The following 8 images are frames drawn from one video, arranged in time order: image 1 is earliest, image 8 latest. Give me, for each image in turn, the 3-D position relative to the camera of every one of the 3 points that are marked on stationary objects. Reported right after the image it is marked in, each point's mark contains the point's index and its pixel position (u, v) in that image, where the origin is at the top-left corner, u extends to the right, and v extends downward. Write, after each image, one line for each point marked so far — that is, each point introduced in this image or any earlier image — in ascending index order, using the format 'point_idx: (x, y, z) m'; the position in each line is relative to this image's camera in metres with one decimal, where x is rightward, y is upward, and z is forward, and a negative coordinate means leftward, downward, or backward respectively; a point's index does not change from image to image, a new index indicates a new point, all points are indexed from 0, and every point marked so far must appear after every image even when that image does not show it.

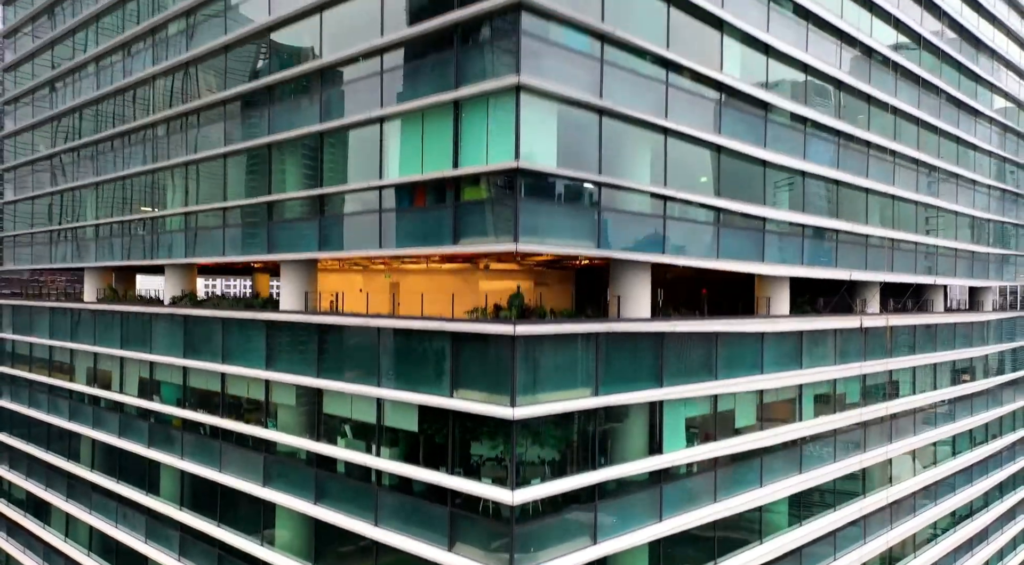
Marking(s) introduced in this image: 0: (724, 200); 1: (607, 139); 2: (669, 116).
0: (+5.1, +2.0, +19.3) m
1: (+1.9, +2.9, +16.3) m
2: (+3.4, +3.6, +17.6) m
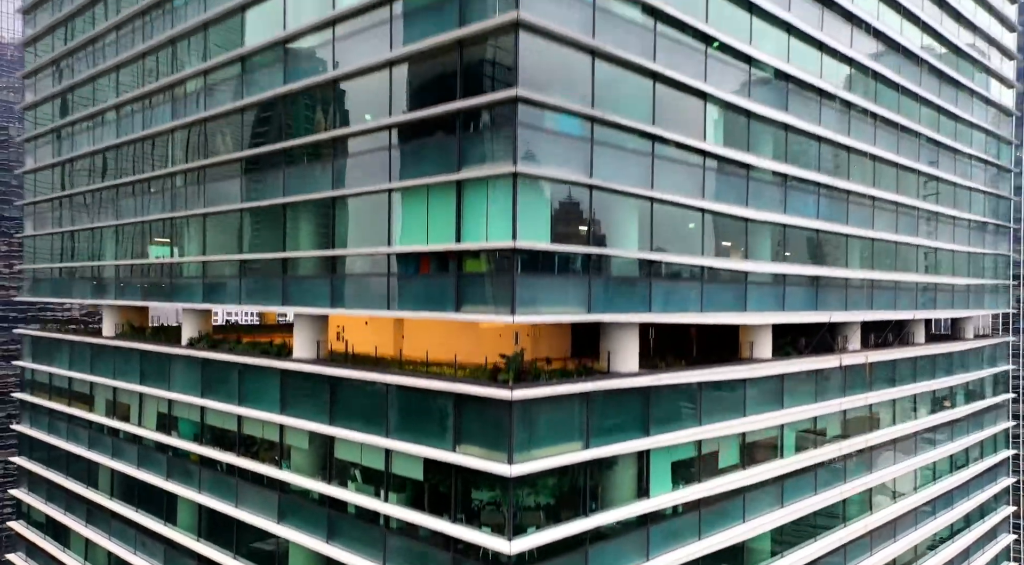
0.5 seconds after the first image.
0: (+5.0, +0.7, +20.7) m
1: (+1.9, +1.6, +17.7) m
2: (+3.3, +2.3, +19.0) m
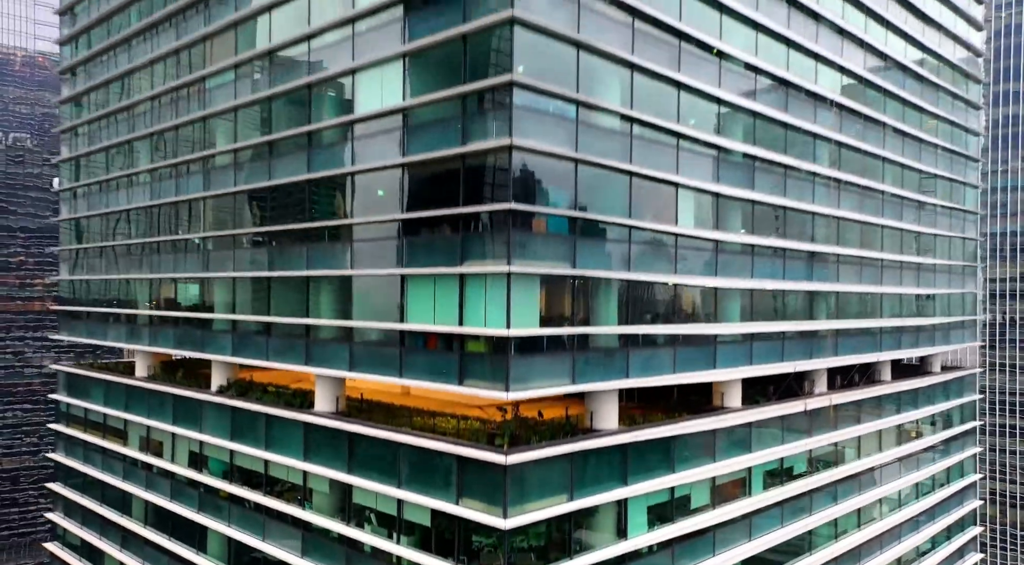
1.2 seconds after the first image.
0: (+4.9, -1.1, +23.5) m
1: (+1.7, -0.3, +20.5) m
2: (+3.2, +0.4, +21.8) m
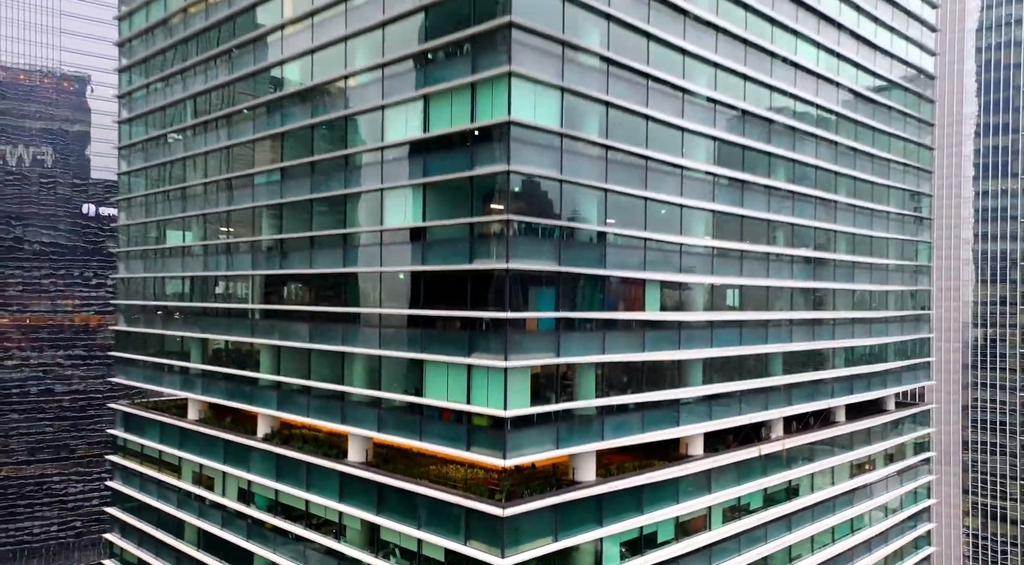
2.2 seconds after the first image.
0: (+4.8, -3.8, +28.7) m
1: (+1.6, -3.0, +25.7) m
2: (+3.1, -2.2, +27.0) m
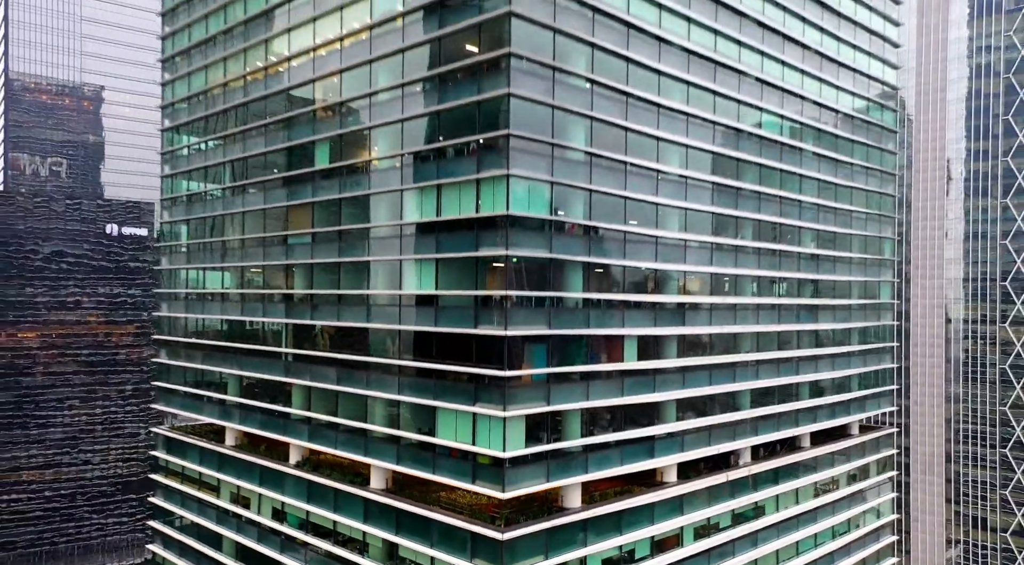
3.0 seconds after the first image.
0: (+4.8, -6.1, +33.5) m
1: (+1.6, -5.2, +30.6) m
2: (+3.1, -4.5, +31.9) m
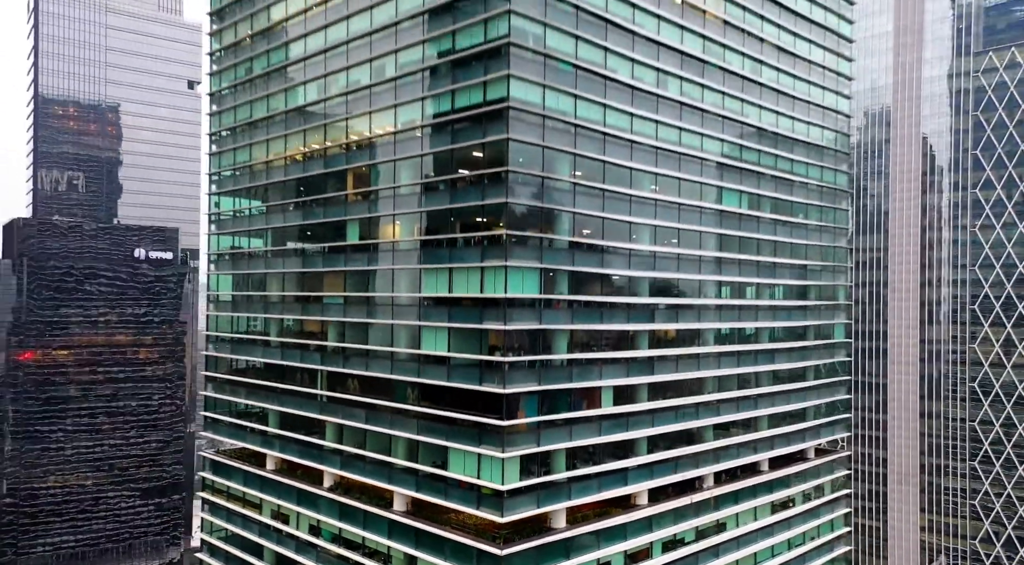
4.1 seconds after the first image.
0: (+4.7, -9.1, +40.8) m
1: (+1.4, -8.2, +37.9) m
2: (+3.0, -7.5, +39.2) m
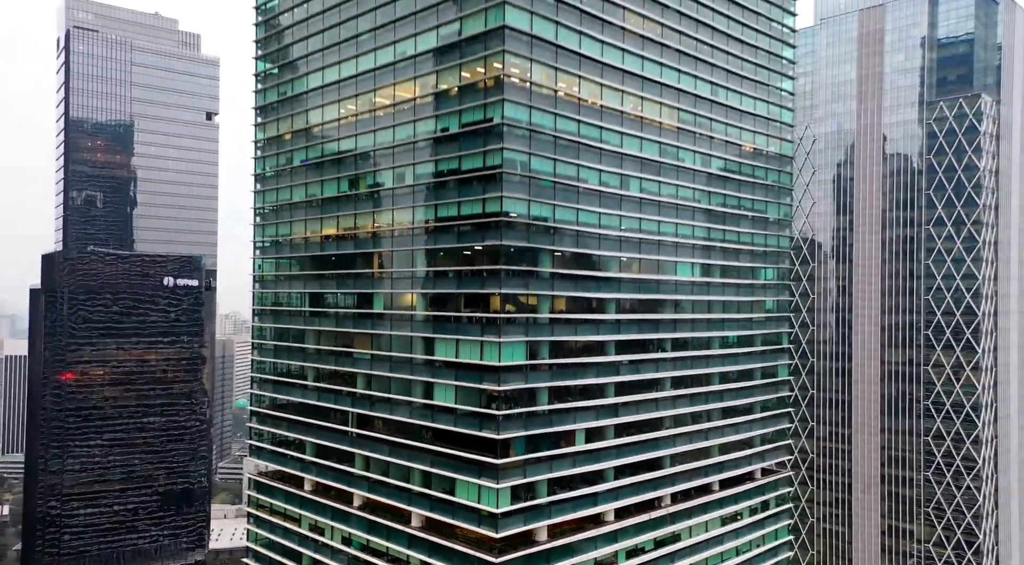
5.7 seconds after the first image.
0: (+4.3, -13.1, +51.7) m
1: (+1.0, -12.3, +48.7) m
2: (+2.5, -11.6, +50.0) m
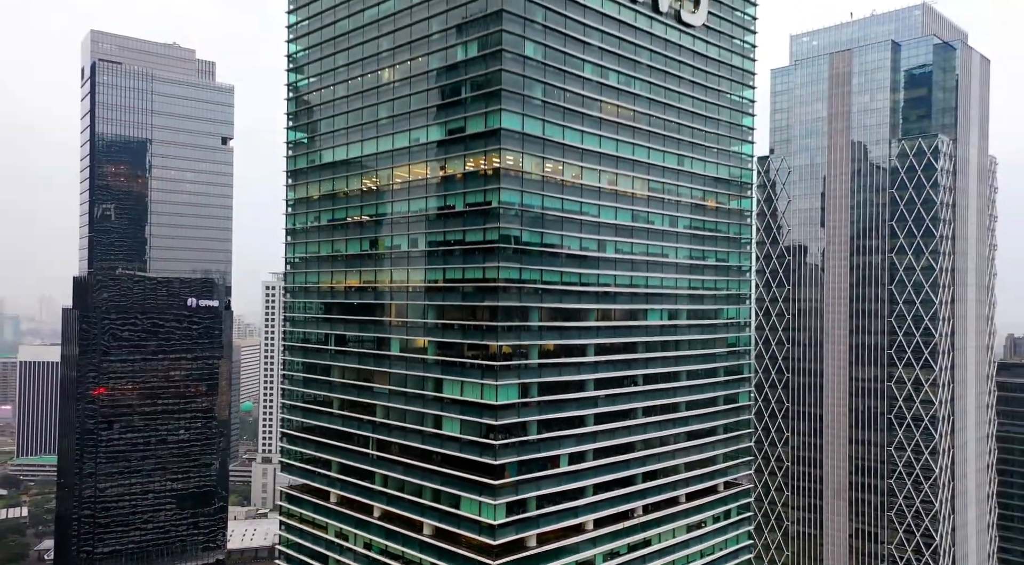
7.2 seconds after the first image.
0: (+3.9, -16.9, +62.0) m
1: (+0.7, -16.0, +59.0) m
2: (+2.2, -15.3, +60.3) m
